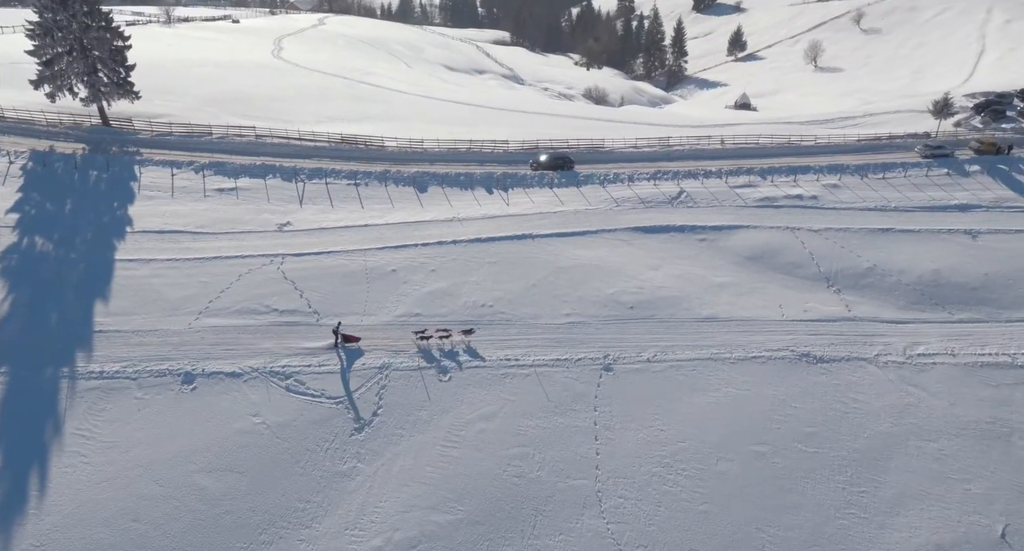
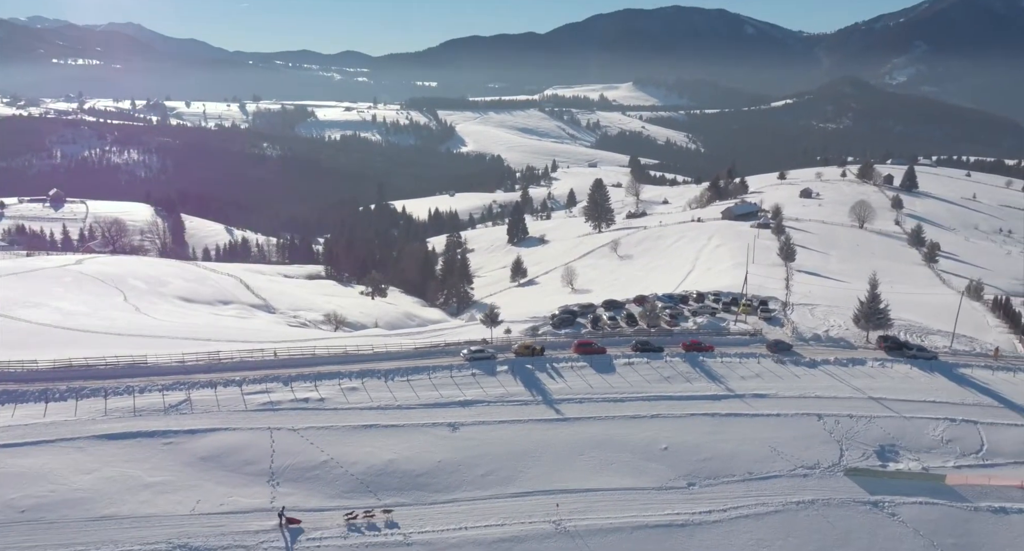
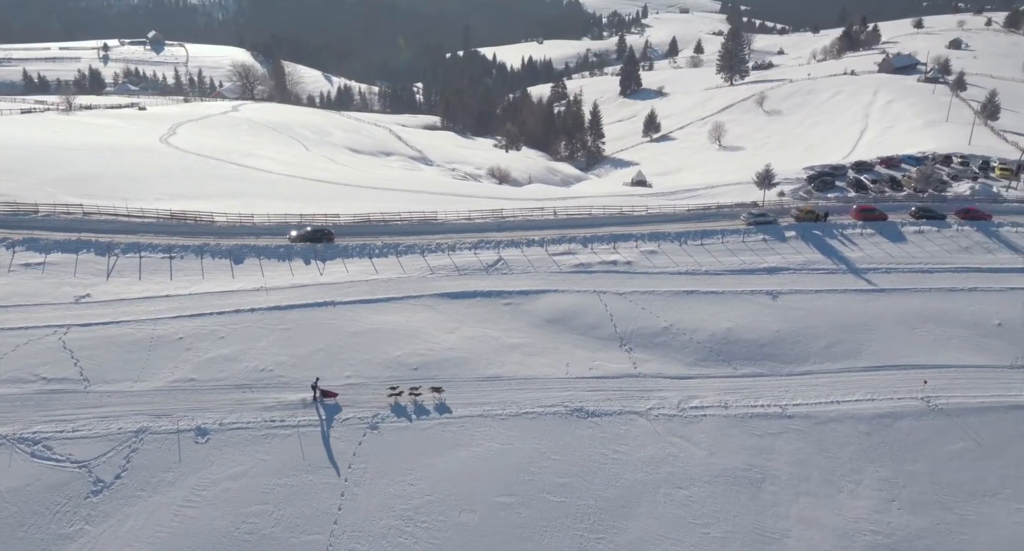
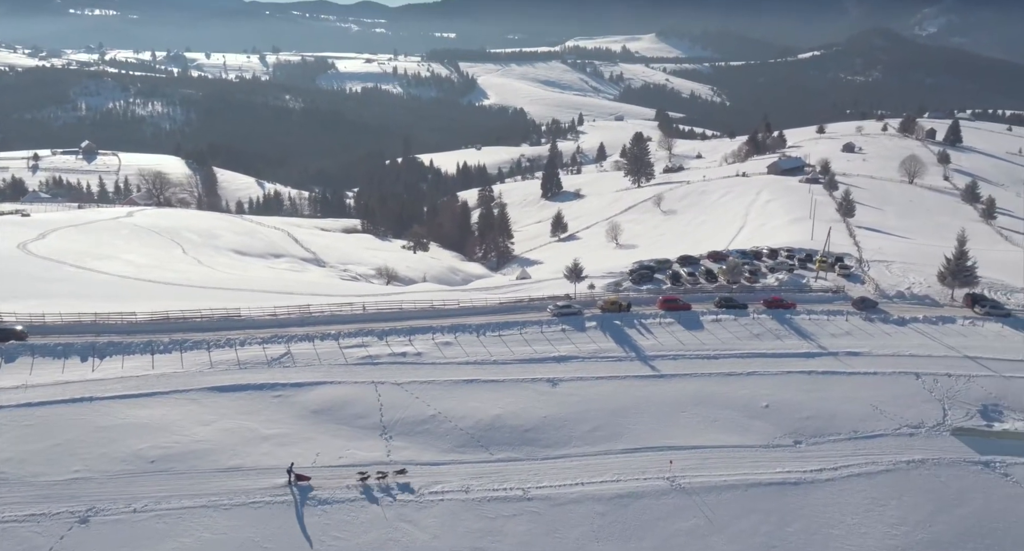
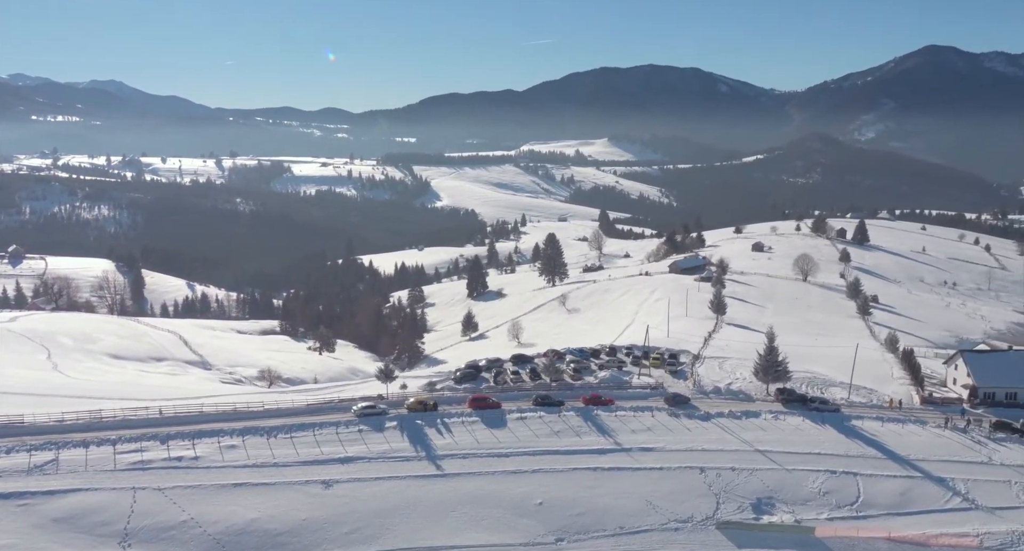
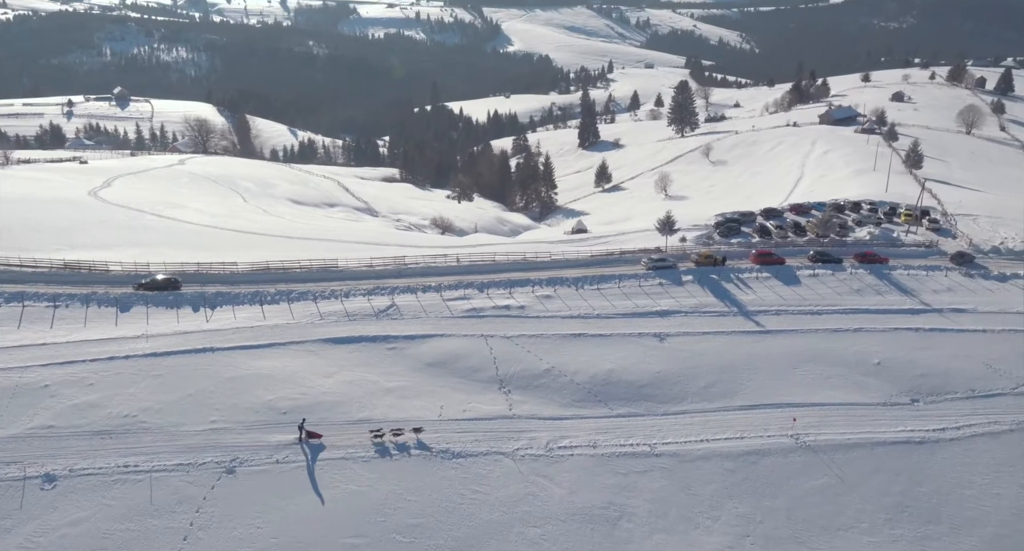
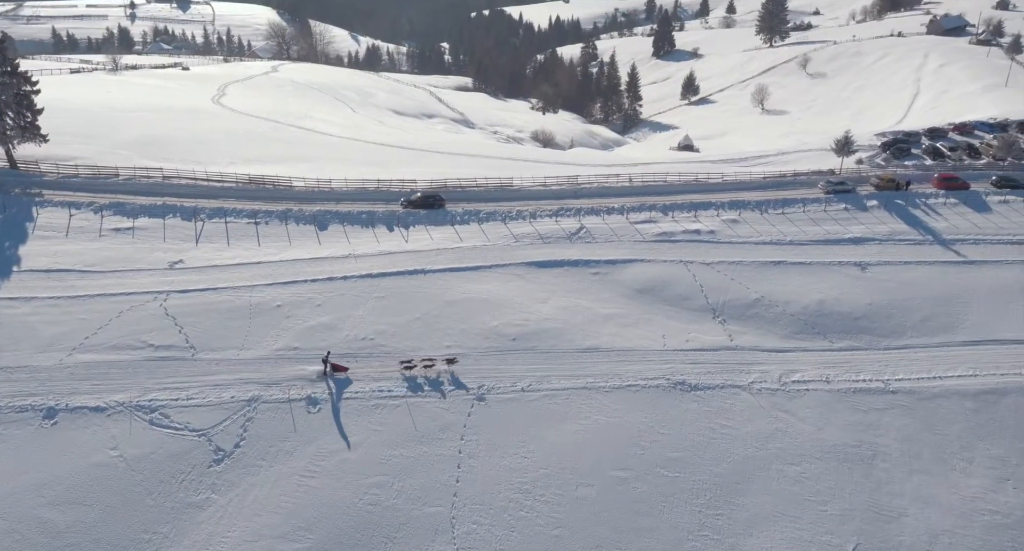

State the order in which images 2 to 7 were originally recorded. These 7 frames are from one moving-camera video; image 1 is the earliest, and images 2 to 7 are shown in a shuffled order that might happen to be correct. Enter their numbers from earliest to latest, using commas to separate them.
7, 3, 6, 4, 2, 5
